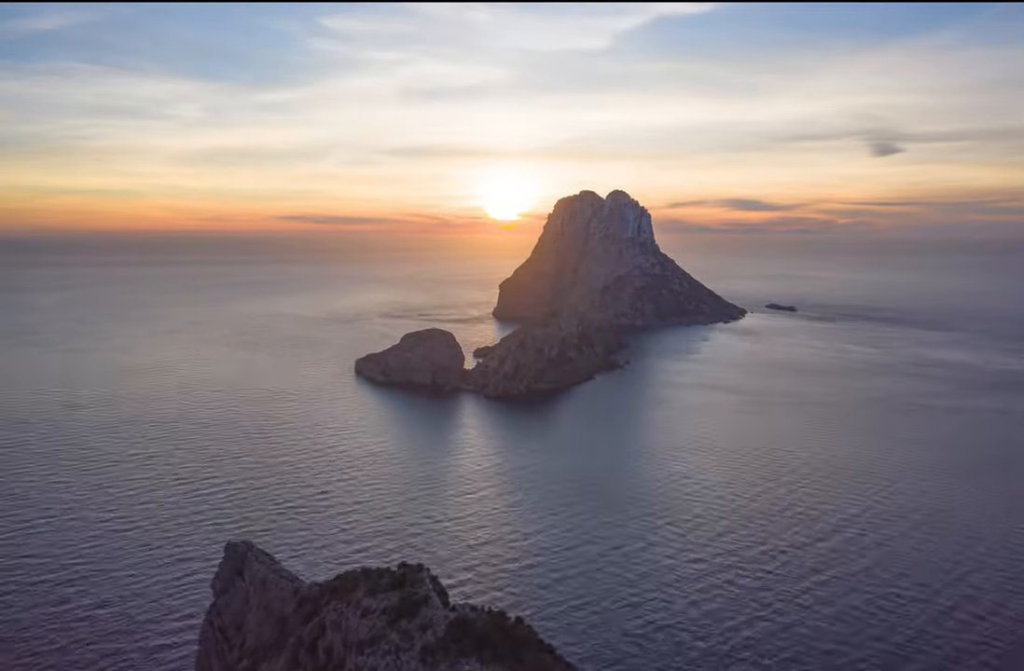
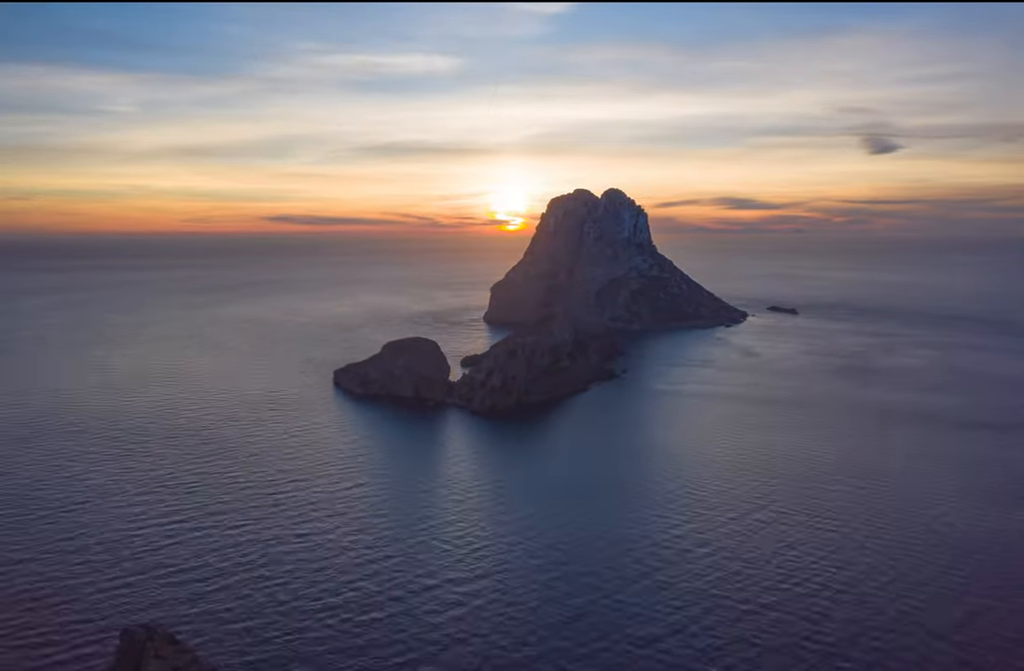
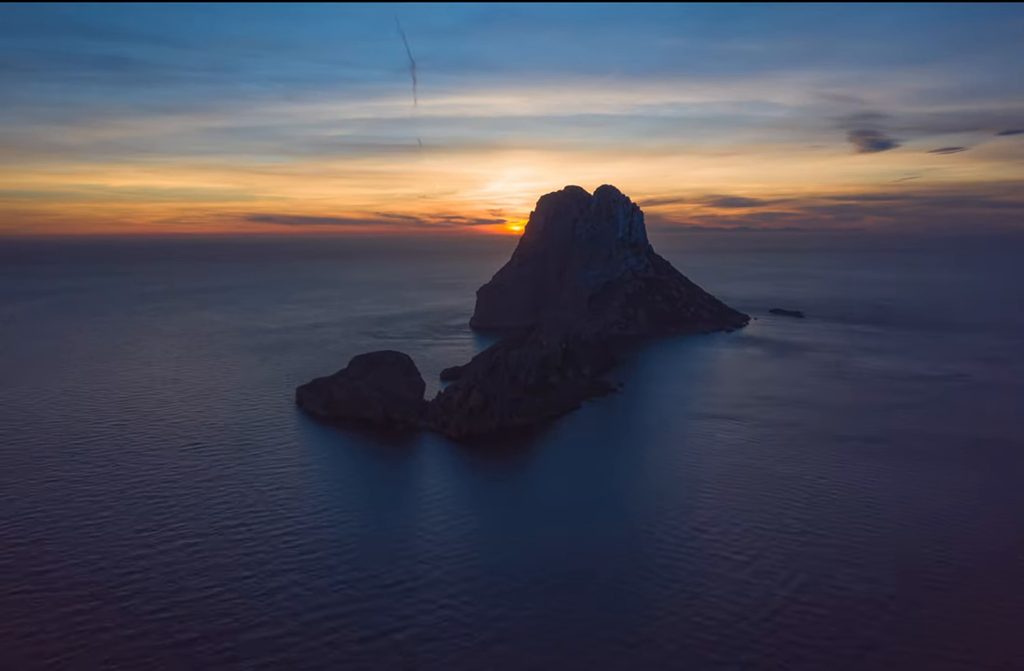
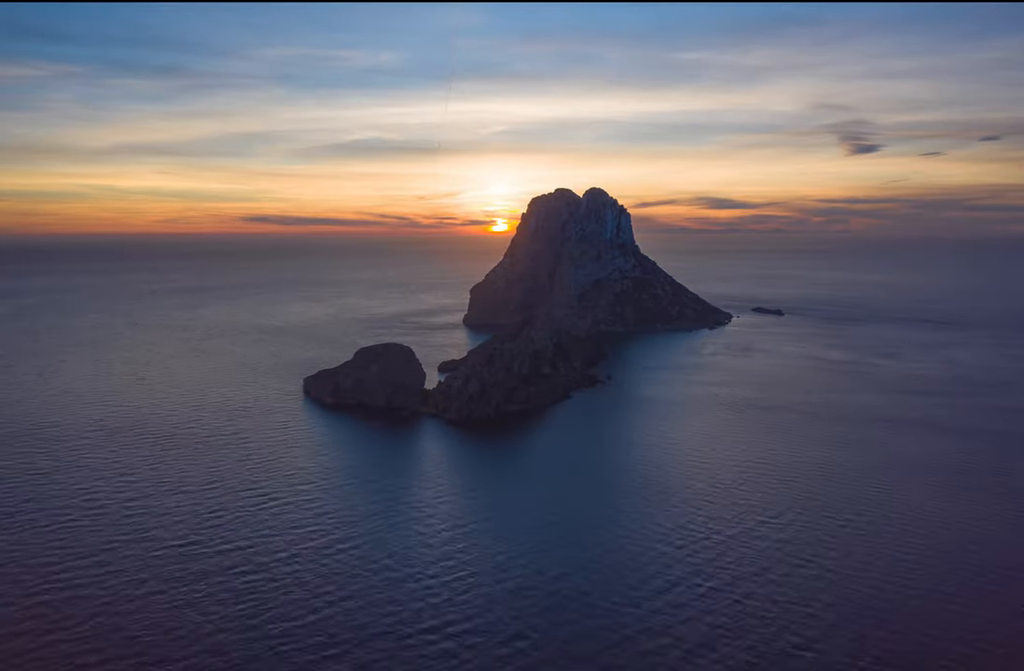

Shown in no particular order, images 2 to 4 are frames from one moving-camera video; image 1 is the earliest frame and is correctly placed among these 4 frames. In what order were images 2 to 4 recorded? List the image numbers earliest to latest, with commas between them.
2, 4, 3
